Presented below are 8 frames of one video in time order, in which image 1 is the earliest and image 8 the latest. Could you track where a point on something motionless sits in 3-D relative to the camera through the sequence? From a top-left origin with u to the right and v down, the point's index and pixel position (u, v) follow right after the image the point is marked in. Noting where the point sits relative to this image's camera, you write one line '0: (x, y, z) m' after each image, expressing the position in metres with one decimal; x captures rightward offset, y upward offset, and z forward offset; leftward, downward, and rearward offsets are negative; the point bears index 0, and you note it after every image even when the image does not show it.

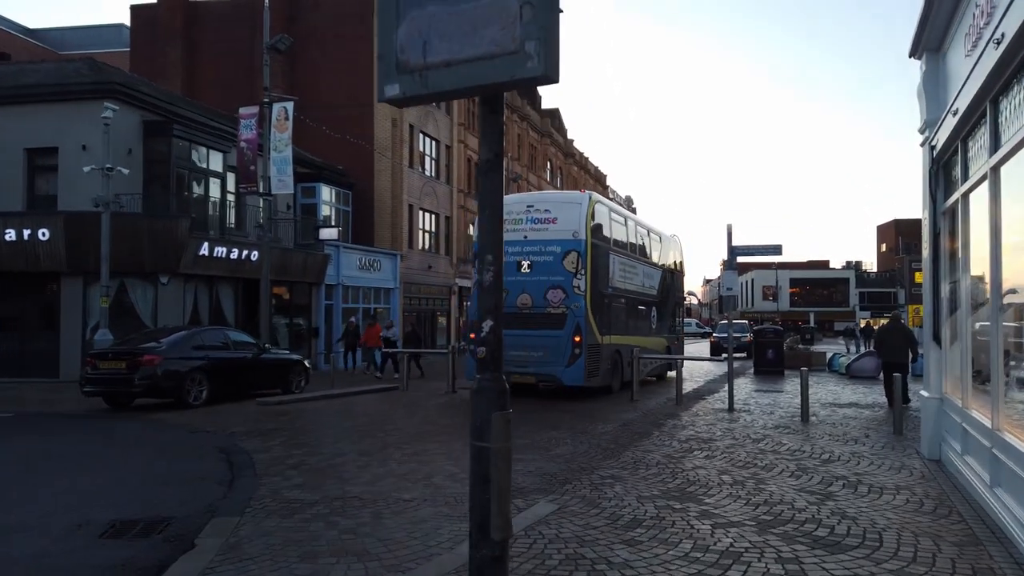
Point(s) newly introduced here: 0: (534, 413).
0: (+0.4, -2.6, +16.4) m
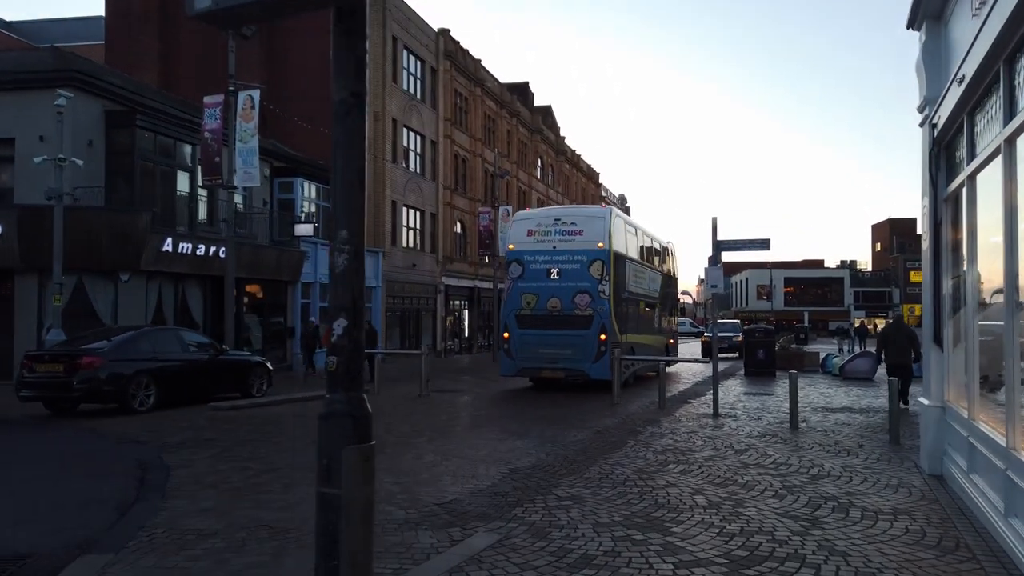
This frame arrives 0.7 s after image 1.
0: (-0.2, -2.5, +15.4) m
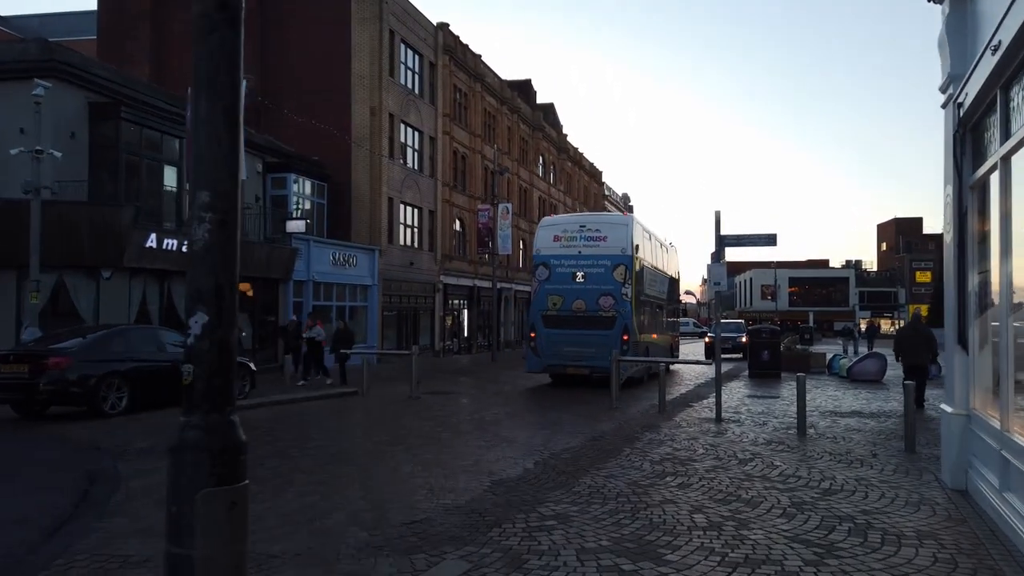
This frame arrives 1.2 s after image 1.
0: (-0.3, -2.5, +14.6) m
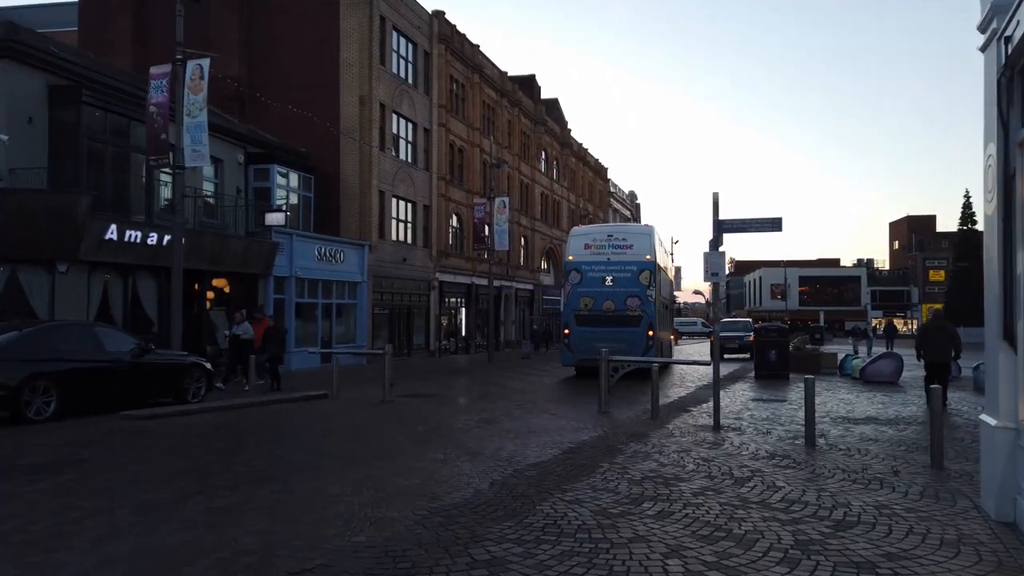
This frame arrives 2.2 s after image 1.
0: (-0.8, -2.4, +13.1) m
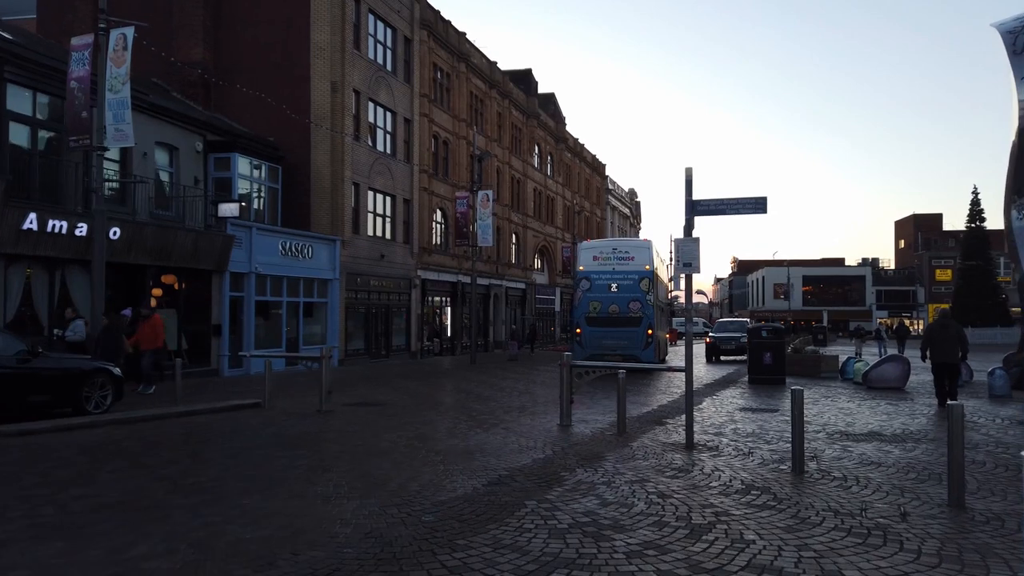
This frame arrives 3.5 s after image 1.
0: (-1.6, -2.3, +11.2) m
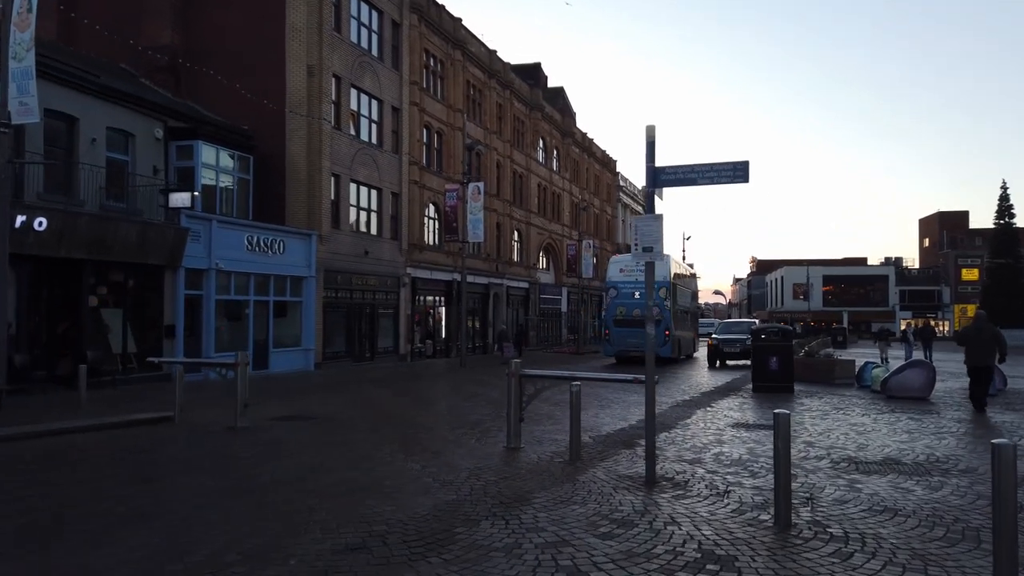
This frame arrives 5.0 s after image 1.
0: (-2.5, -2.2, +9.0) m
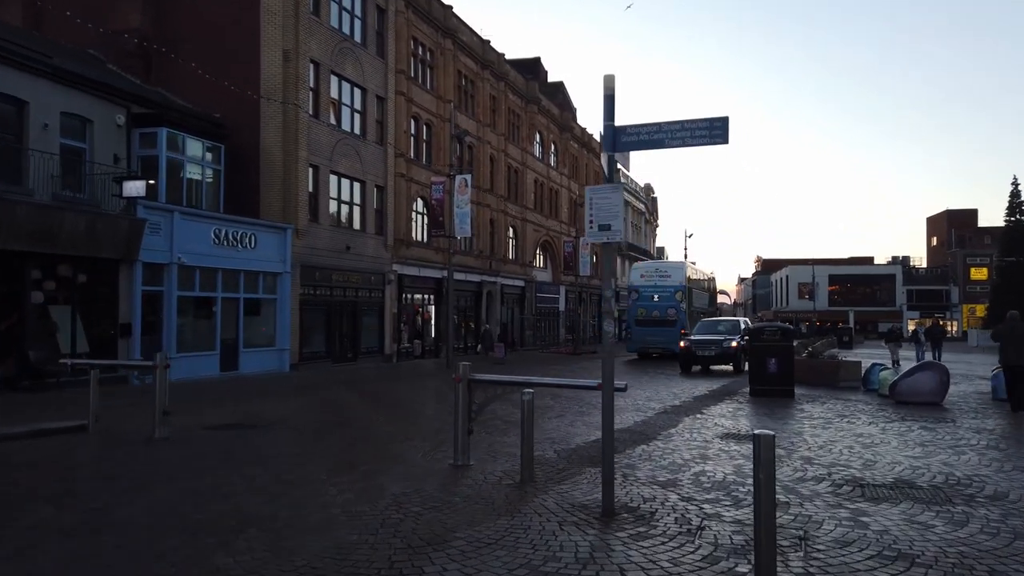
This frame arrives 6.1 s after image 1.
0: (-3.2, -2.1, +7.5) m
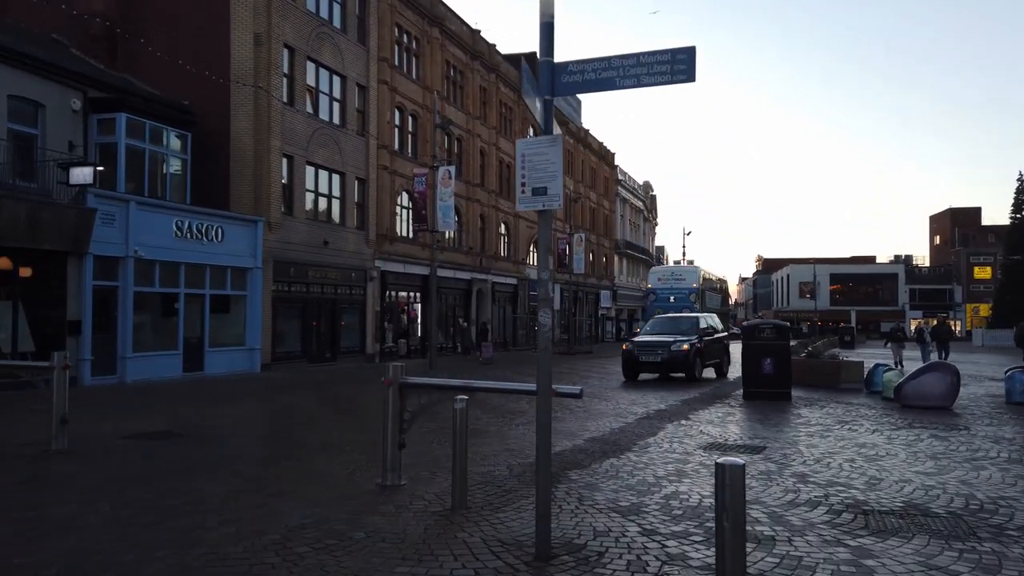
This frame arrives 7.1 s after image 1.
0: (-3.8, -1.9, +6.1) m
